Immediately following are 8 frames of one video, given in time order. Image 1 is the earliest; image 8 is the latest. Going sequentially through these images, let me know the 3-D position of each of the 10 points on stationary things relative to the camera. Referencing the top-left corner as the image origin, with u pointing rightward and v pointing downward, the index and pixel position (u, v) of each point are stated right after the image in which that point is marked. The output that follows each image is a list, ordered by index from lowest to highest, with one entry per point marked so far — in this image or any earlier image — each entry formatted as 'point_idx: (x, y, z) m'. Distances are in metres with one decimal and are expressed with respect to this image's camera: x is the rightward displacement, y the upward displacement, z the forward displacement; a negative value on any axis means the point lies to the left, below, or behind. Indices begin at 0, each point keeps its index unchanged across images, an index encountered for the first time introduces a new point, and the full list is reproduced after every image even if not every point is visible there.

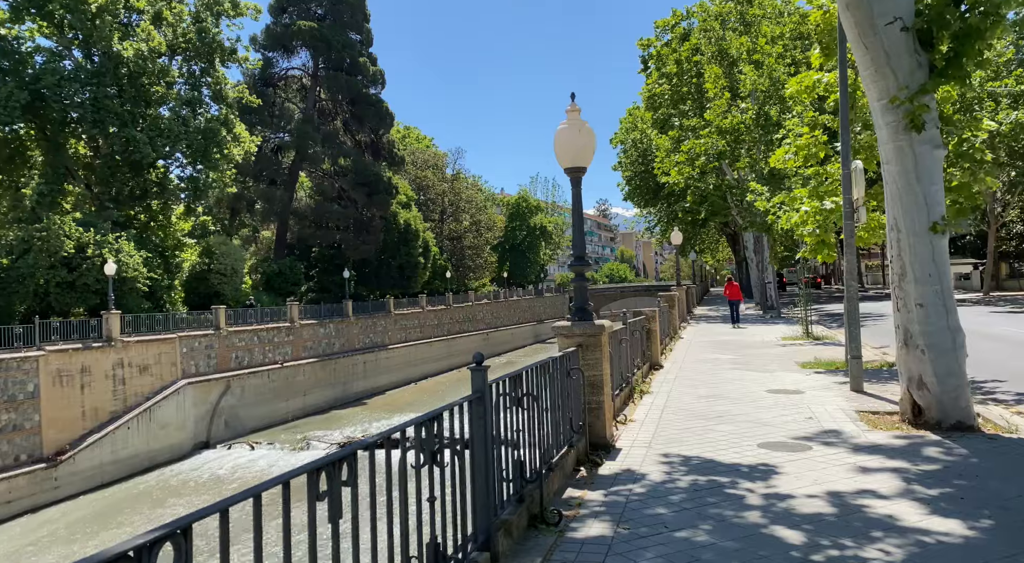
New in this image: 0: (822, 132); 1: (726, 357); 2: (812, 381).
0: (+4.5, +2.2, +10.2) m
1: (+3.3, -1.2, +10.9) m
2: (+3.4, -1.2, +8.1) m
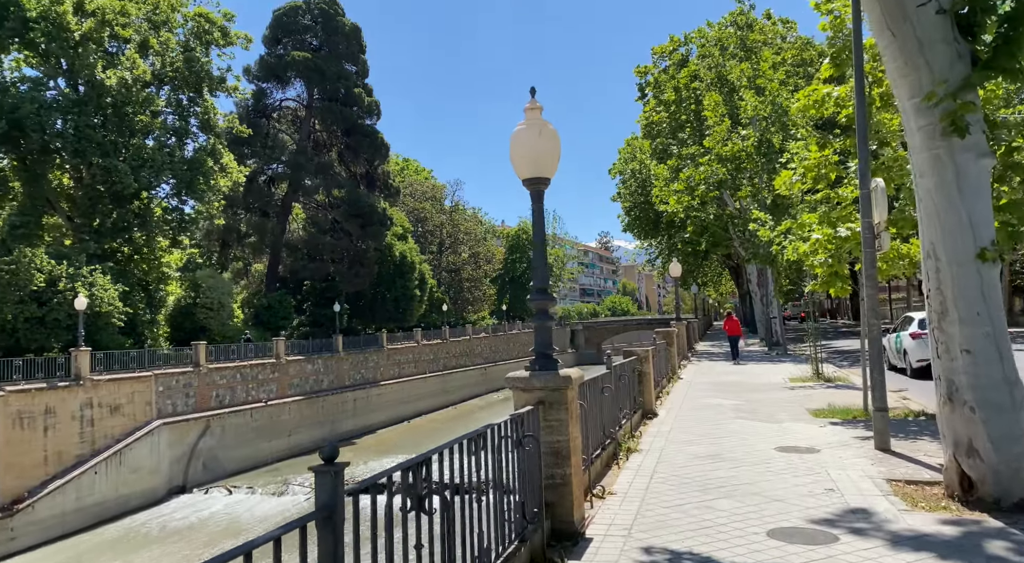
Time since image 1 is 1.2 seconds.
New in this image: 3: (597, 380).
0: (+4.2, +1.7, +9.2) m
1: (+3.0, -1.7, +9.7) m
2: (+3.1, -1.5, +6.9) m
3: (+0.7, -0.9, +6.3) m
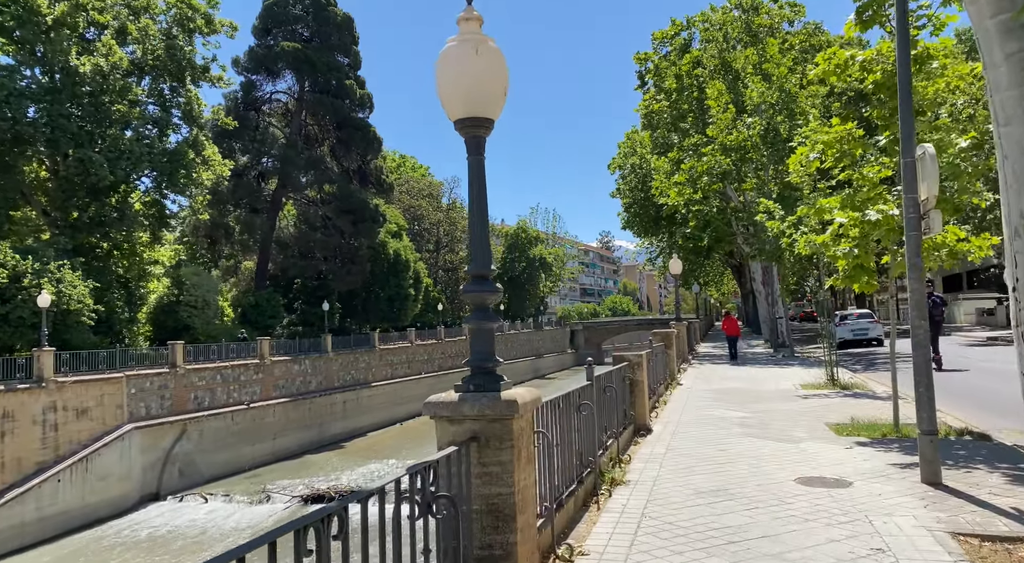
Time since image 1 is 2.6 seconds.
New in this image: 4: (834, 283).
0: (+3.9, +1.8, +8.0) m
1: (+2.7, -1.6, +8.5) m
2: (+2.8, -1.5, +5.7) m
3: (+0.4, -0.8, +5.1) m
4: (+3.7, 0.0, +8.0) m
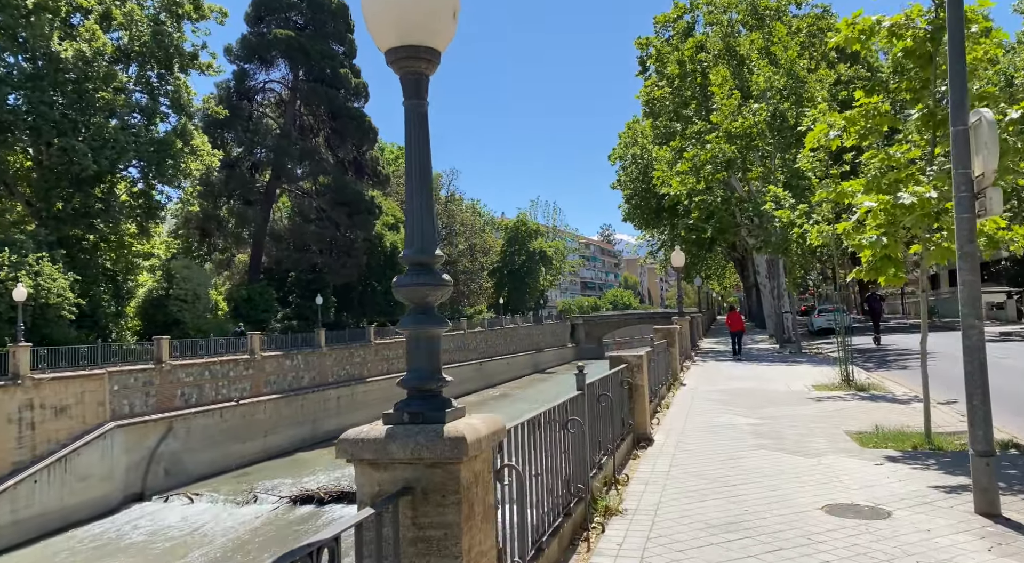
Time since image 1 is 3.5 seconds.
0: (+3.8, +1.8, +7.2) m
1: (+2.5, -1.5, +7.7) m
2: (+2.6, -1.4, +4.9) m
3: (+0.3, -0.8, +4.3) m
4: (+3.5, +0.1, +7.2) m
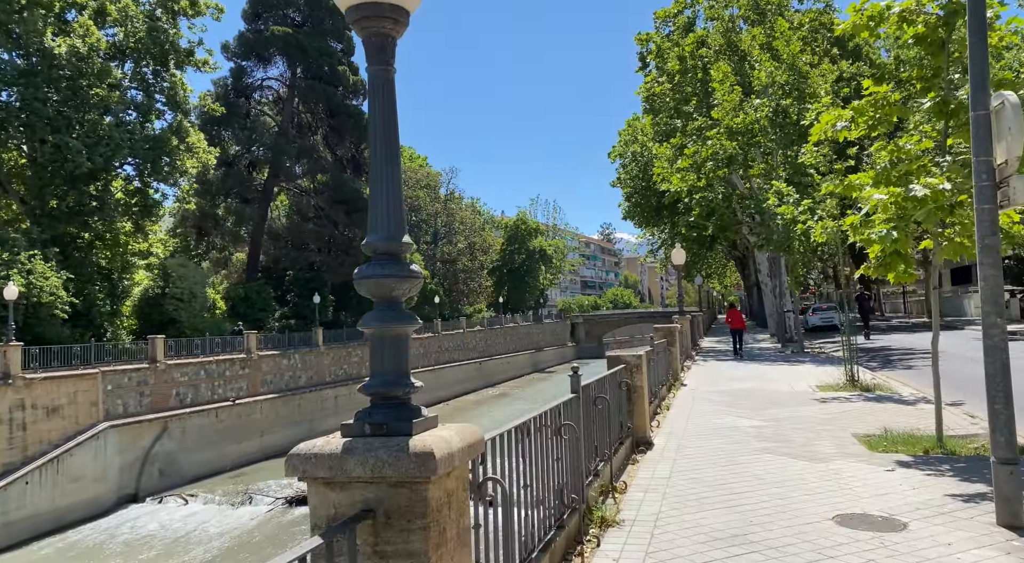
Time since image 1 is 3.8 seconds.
0: (+3.7, +1.9, +6.9) m
1: (+2.5, -1.5, +7.4) m
2: (+2.6, -1.4, +4.6) m
3: (+0.2, -0.8, +4.0) m
4: (+3.5, +0.1, +7.0) m
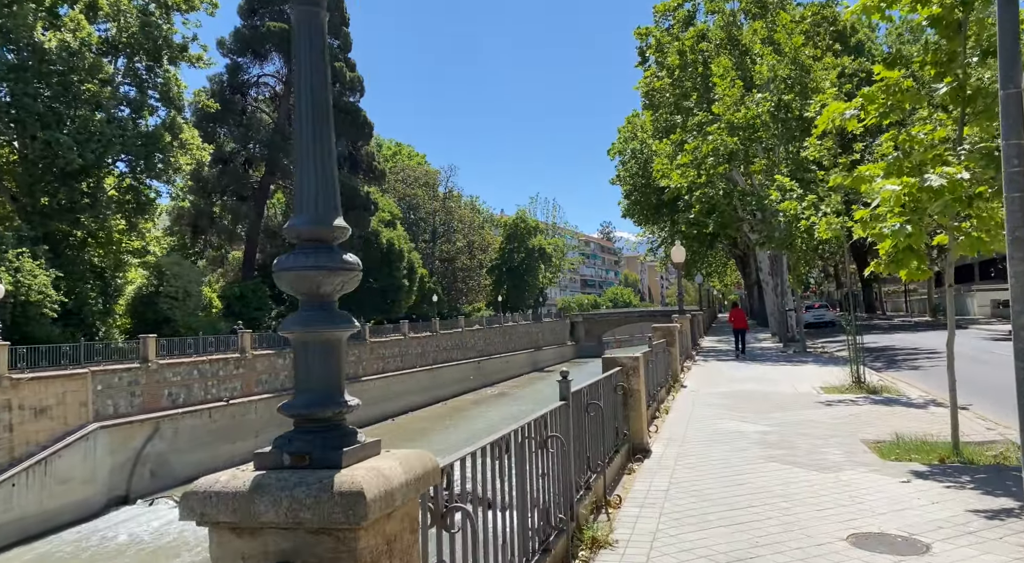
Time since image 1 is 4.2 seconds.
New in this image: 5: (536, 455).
0: (+3.6, +1.9, +6.5) m
1: (+2.4, -1.5, +7.1) m
2: (+2.5, -1.4, +4.3) m
3: (+0.1, -0.8, +3.7) m
4: (+3.4, +0.1, +6.6) m
5: (+0.1, -0.9, +3.6) m
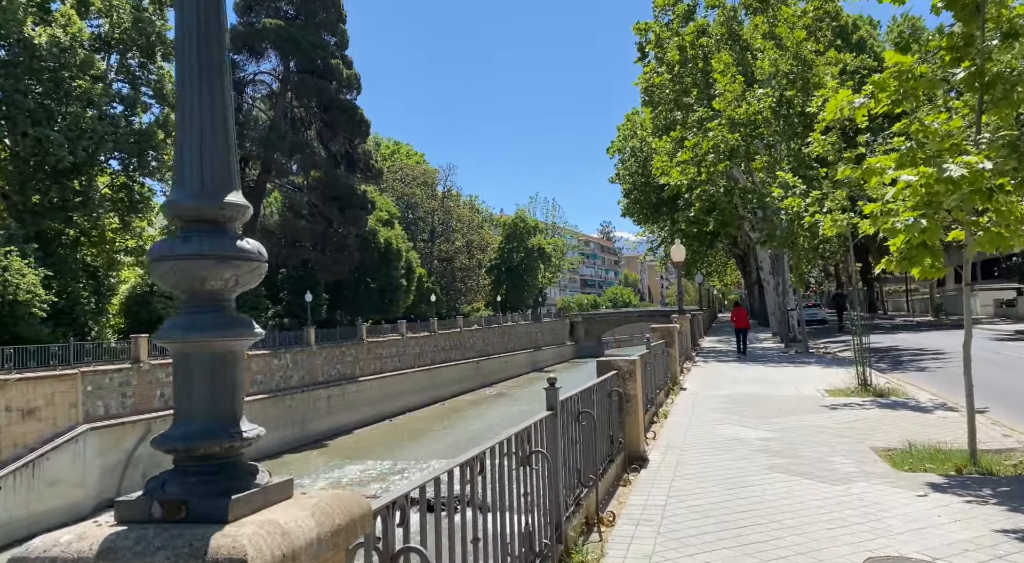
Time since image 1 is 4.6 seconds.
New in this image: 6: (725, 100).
0: (+3.5, +1.9, +6.2) m
1: (+2.3, -1.5, +6.7) m
2: (+2.4, -1.3, +3.9) m
3: (0.0, -0.7, +3.3) m
4: (+3.3, +0.1, +6.2) m
5: (0.0, -0.9, +3.2) m
6: (+5.9, +5.0, +19.7) m
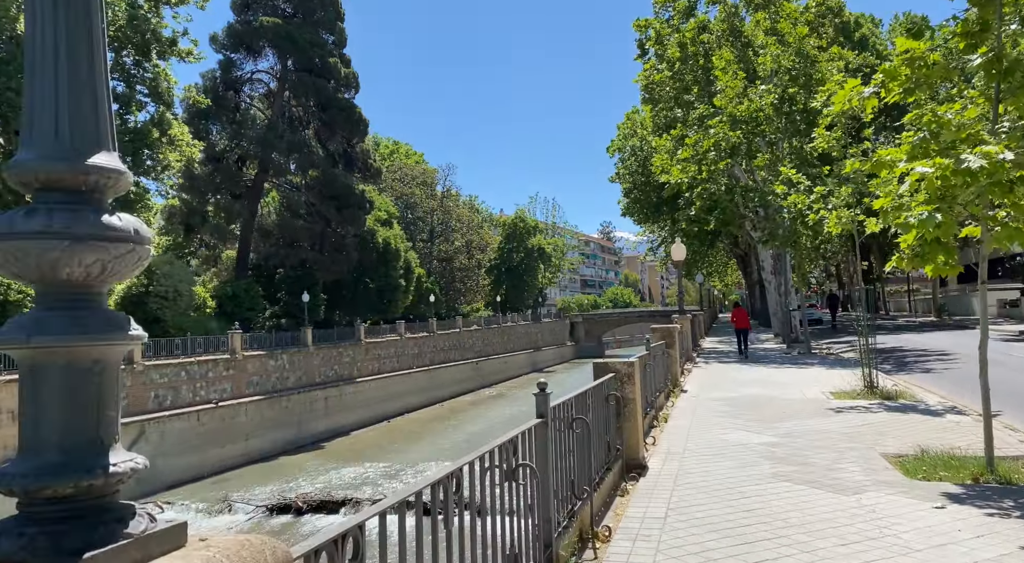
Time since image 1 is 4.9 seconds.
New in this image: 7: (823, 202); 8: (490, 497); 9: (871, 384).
0: (+3.5, +1.9, +5.9) m
1: (+2.2, -1.4, +6.4) m
2: (+2.3, -1.3, +3.6) m
3: (0.0, -0.7, +3.0) m
4: (+3.2, +0.1, +6.0) m
5: (0.0, -0.8, +2.9) m
6: (+5.9, +5.1, +19.4) m
7: (+5.0, +1.3, +11.2) m
8: (-0.1, -0.8, +2.9) m
9: (+4.6, -1.3, +9.1) m
